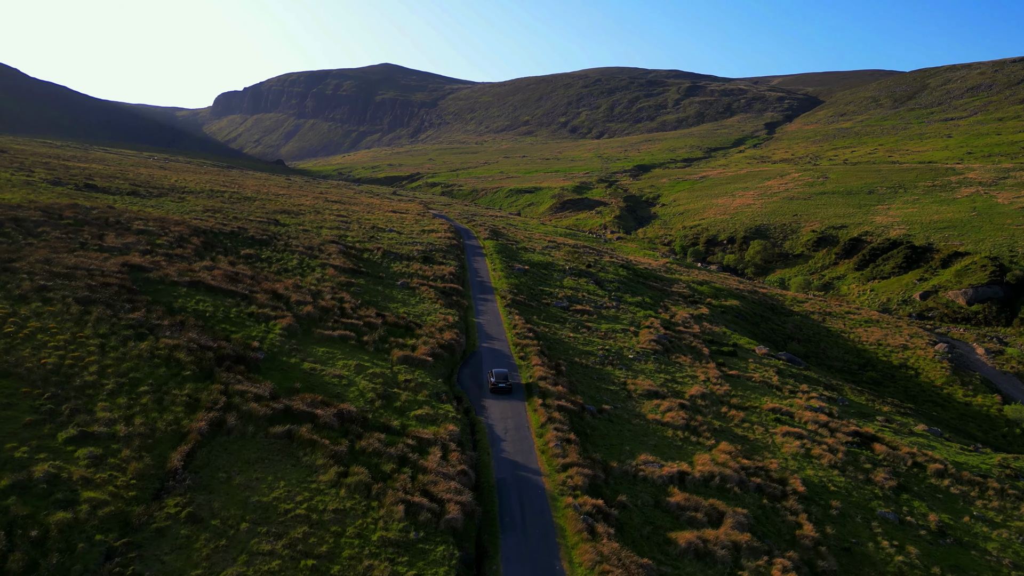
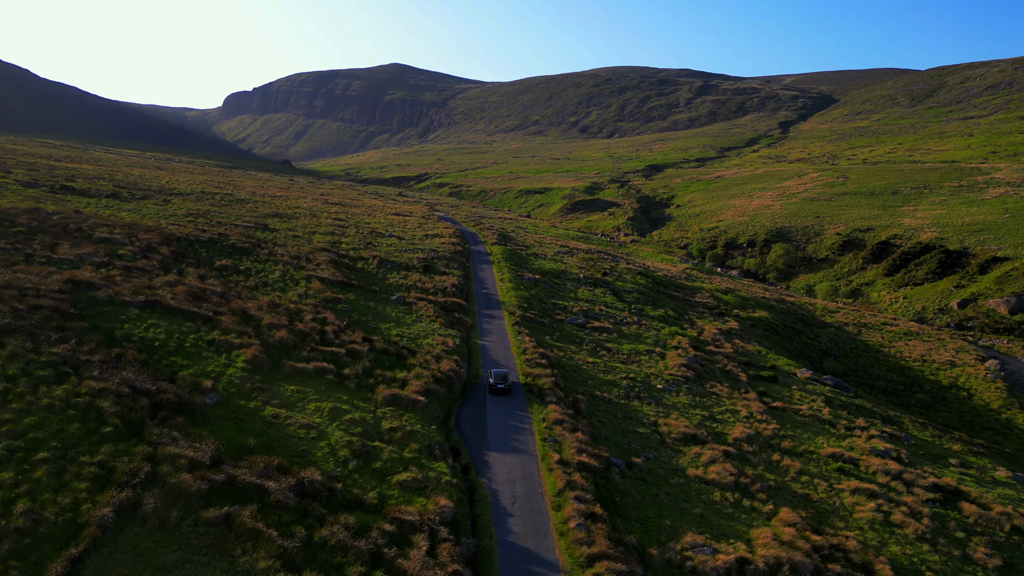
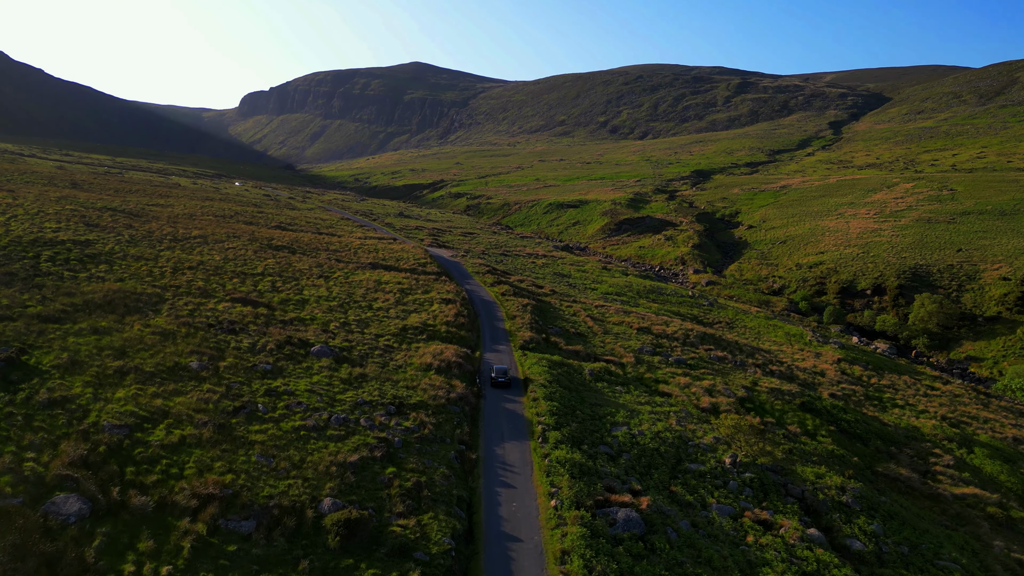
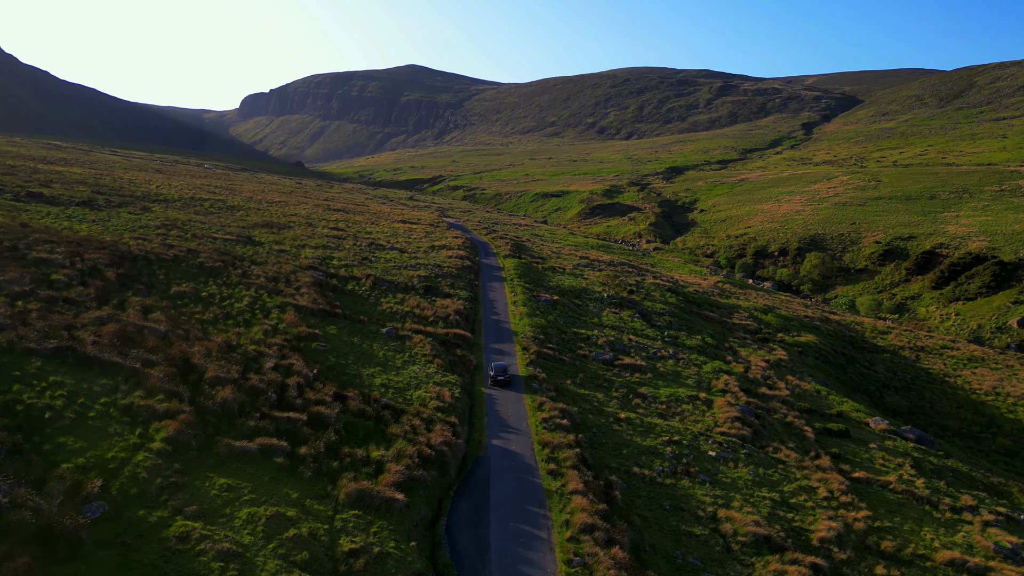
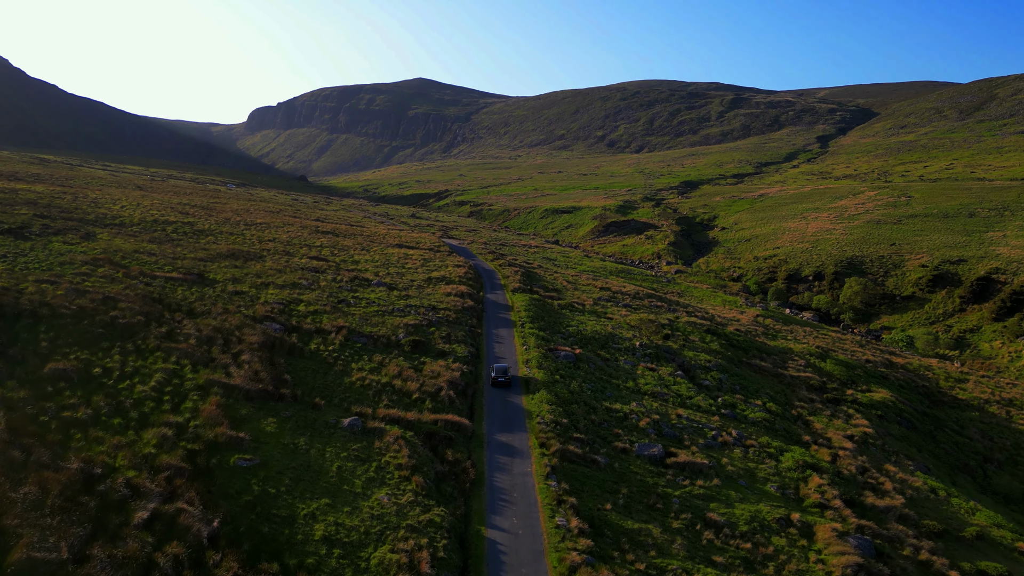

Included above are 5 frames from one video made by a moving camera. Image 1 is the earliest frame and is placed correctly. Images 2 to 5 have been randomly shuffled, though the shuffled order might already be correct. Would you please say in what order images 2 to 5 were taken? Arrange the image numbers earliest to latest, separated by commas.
2, 4, 5, 3
